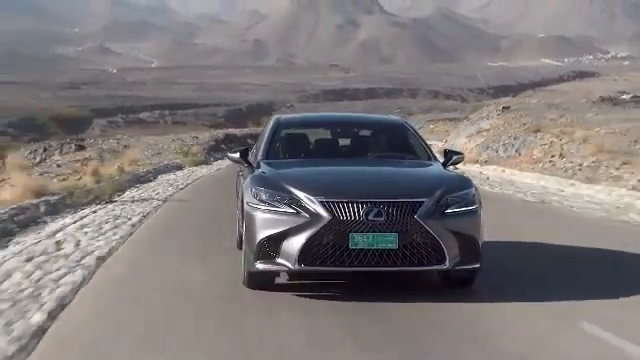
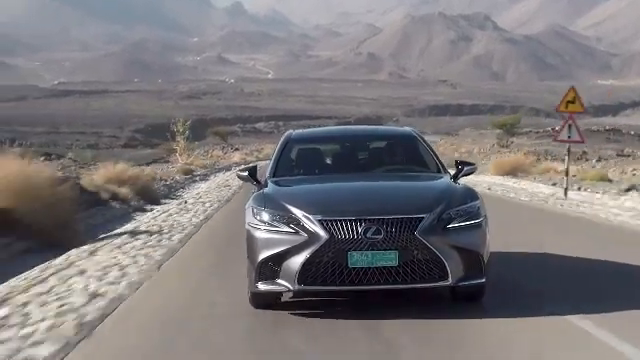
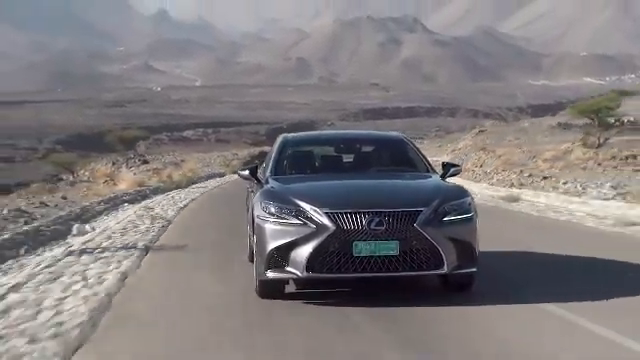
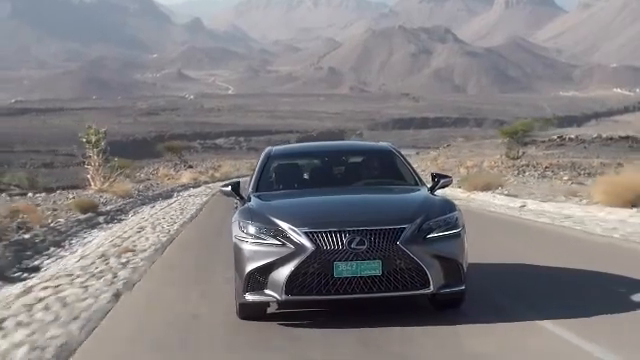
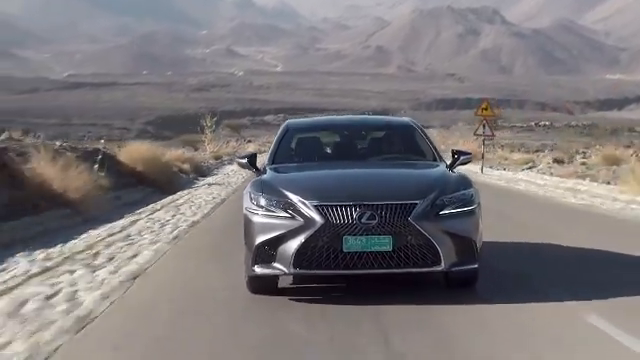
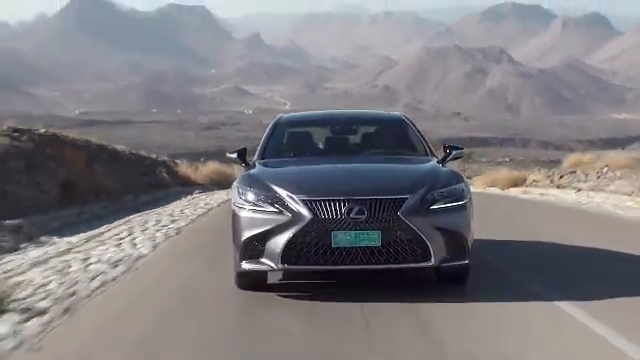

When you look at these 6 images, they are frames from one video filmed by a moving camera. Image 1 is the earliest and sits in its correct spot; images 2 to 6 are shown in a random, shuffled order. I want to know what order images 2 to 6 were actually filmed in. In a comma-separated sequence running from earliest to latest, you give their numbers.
3, 4, 2, 5, 6
